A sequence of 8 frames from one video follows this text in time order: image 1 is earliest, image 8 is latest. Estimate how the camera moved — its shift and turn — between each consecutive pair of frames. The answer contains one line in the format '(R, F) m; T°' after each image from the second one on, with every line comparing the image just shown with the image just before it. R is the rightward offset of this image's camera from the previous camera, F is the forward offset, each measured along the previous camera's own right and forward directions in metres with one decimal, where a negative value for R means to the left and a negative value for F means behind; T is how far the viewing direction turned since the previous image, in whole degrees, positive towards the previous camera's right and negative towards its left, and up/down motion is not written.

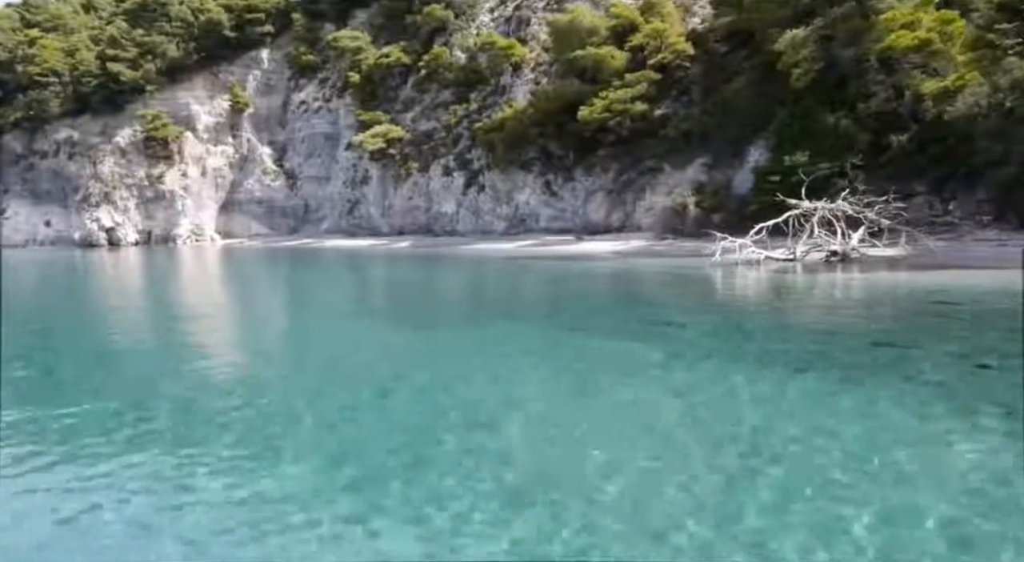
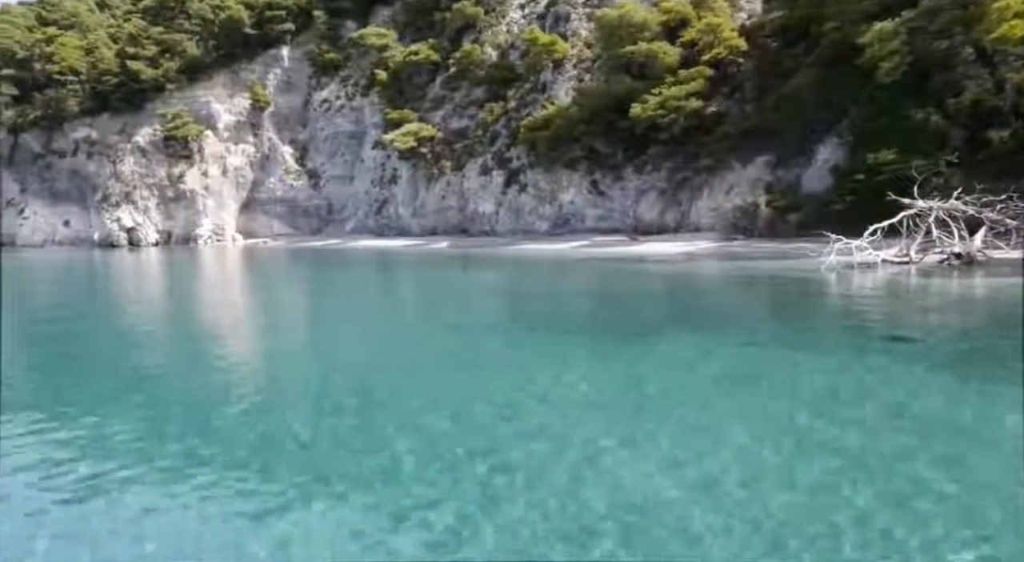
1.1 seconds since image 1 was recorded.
(-1.5, +0.6) m; 0°
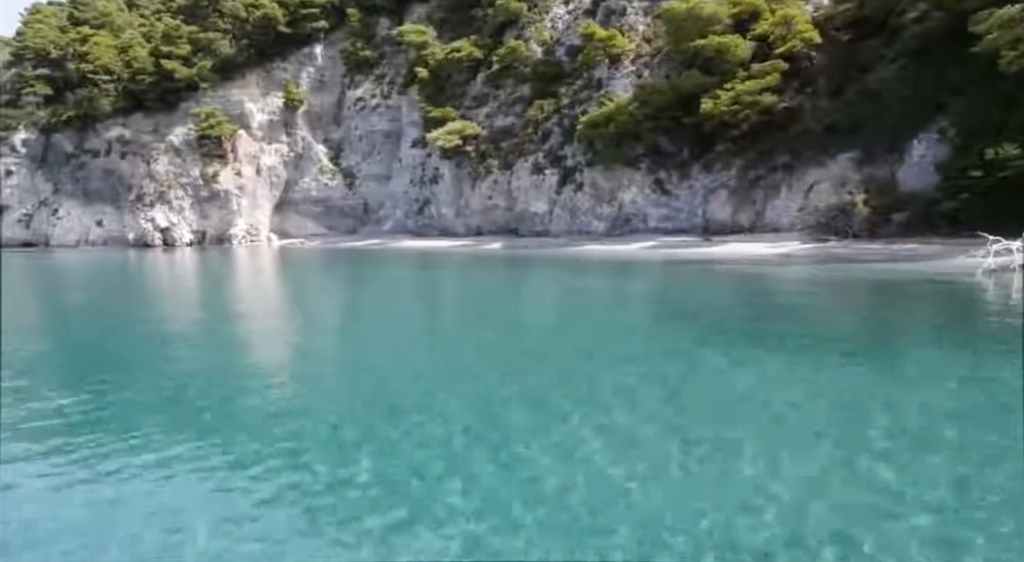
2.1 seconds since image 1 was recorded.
(-1.6, +0.7) m; -1°
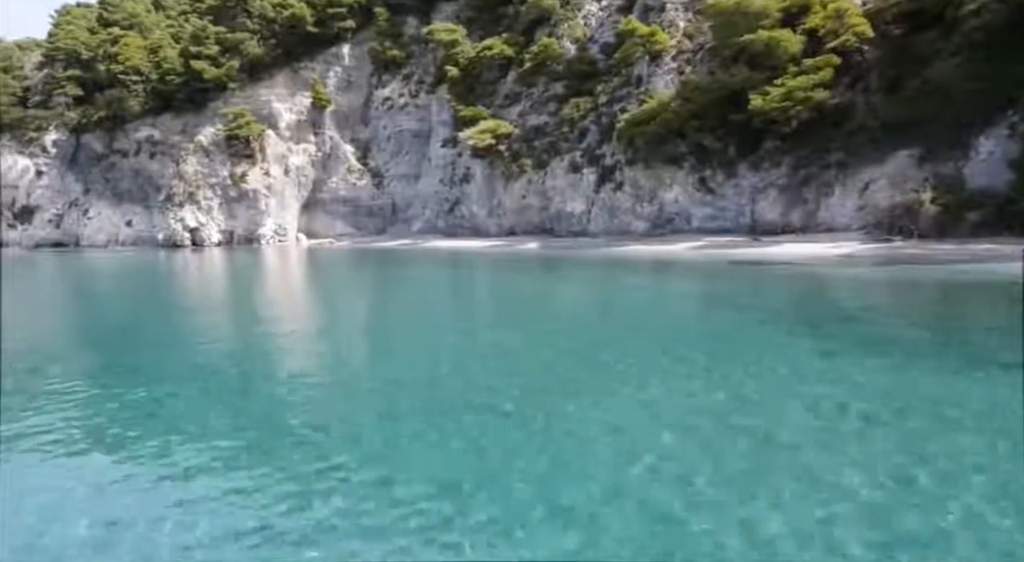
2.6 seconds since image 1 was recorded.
(-0.8, +0.5) m; -1°
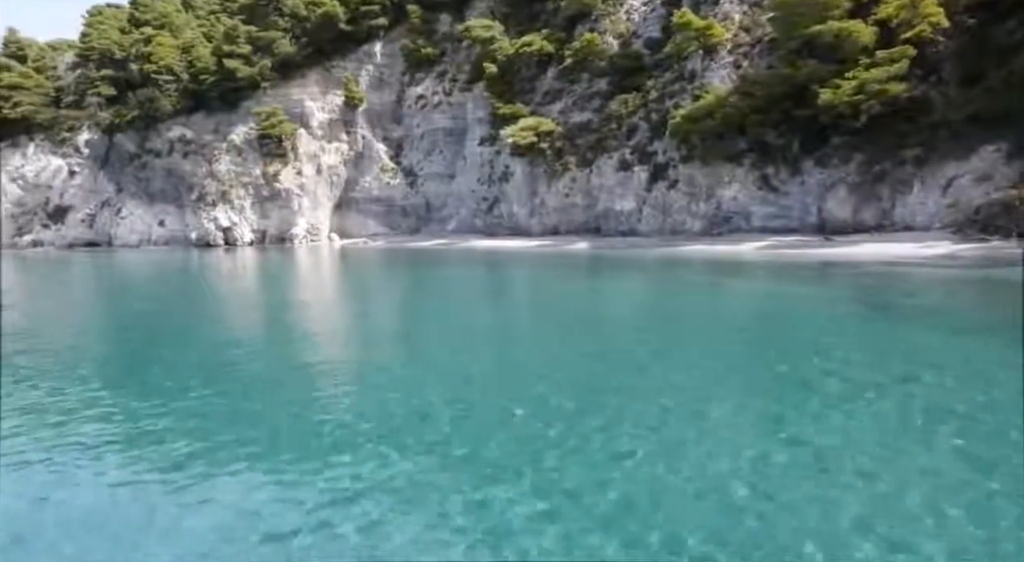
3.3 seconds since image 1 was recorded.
(-1.2, +0.7) m; -1°
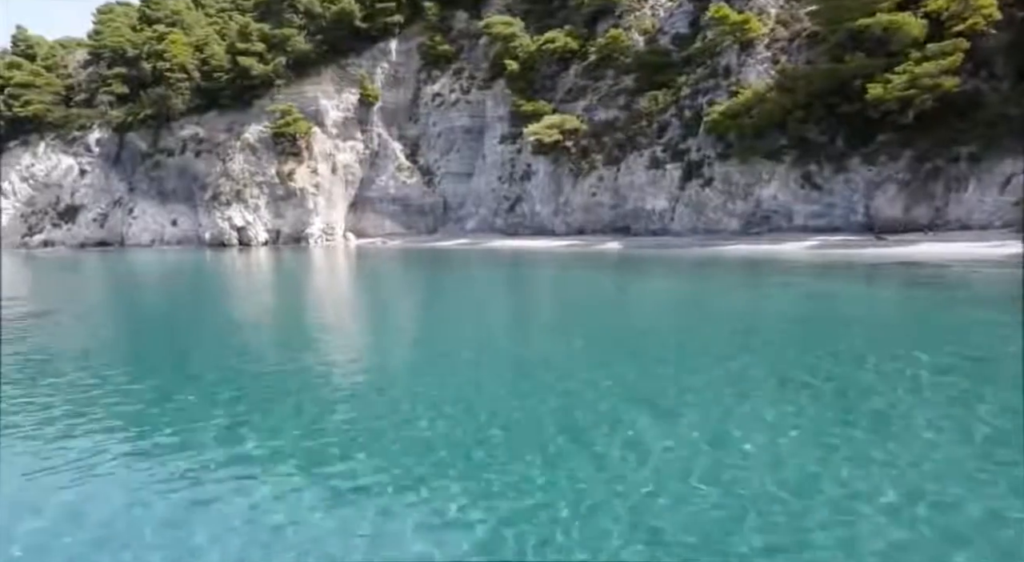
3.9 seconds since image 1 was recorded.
(-1.0, +0.6) m; 0°
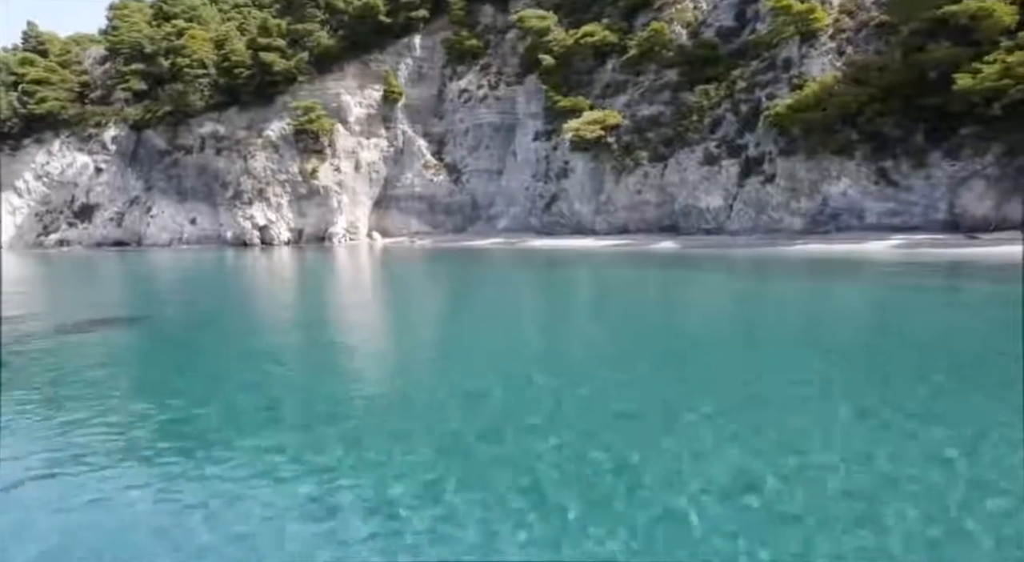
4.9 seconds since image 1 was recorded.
(-1.7, +1.0) m; 0°
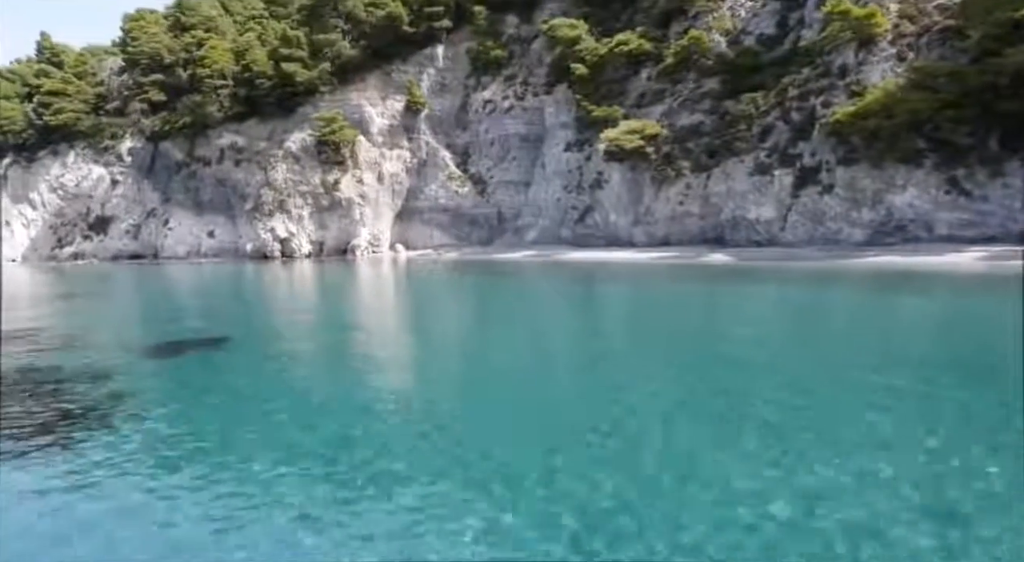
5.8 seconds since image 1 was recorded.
(-1.5, +0.9) m; 0°
